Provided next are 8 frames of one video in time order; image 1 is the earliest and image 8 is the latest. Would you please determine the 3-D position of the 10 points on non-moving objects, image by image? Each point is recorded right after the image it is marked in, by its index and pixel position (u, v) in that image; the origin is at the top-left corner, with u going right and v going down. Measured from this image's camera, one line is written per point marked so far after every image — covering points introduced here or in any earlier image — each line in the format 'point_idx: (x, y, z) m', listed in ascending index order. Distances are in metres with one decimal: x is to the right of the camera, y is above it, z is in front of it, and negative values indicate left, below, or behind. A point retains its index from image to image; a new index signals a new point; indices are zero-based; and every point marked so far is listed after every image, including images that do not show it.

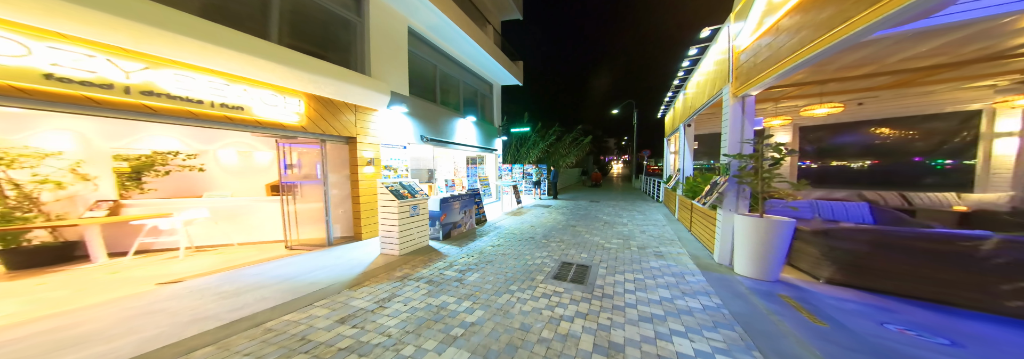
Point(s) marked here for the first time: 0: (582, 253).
0: (+1.1, -1.2, +3.8) m
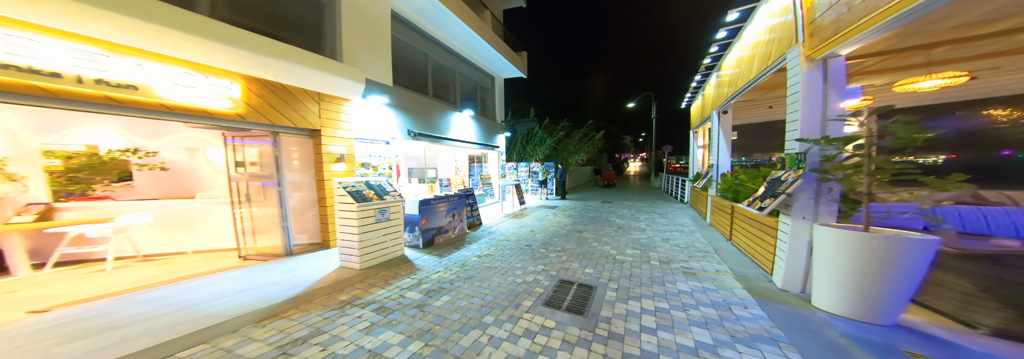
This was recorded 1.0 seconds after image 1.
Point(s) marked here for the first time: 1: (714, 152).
0: (+0.9, -1.1, +3.1) m
1: (+6.1, +0.9, +7.2) m
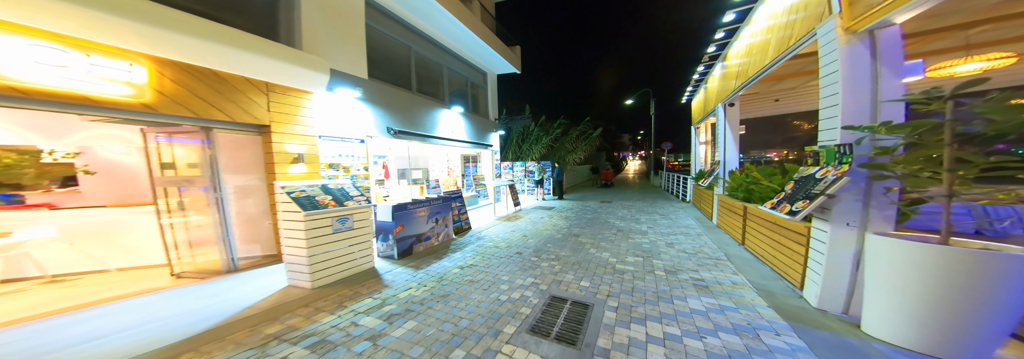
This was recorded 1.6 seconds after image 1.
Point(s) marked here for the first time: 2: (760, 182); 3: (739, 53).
0: (+0.8, -1.1, +2.7) m
1: (+5.9, +0.9, +6.8) m
2: (+4.5, -0.1, +4.3) m
3: (+5.1, +2.9, +5.3) m
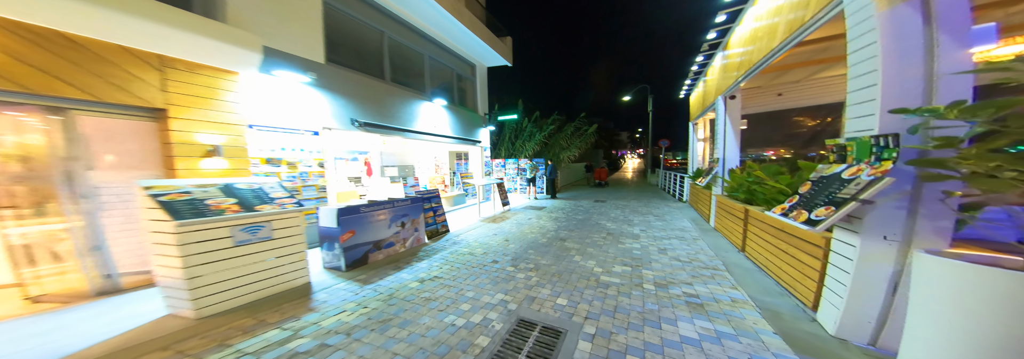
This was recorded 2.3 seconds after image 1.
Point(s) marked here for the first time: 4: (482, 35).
0: (+0.4, -1.1, +2.3) m
1: (+5.5, +1.0, +6.5) m
2: (+4.2, 0.0, +3.9) m
3: (+4.7, +2.9, +4.9) m
4: (-0.8, +4.2, +6.8) m
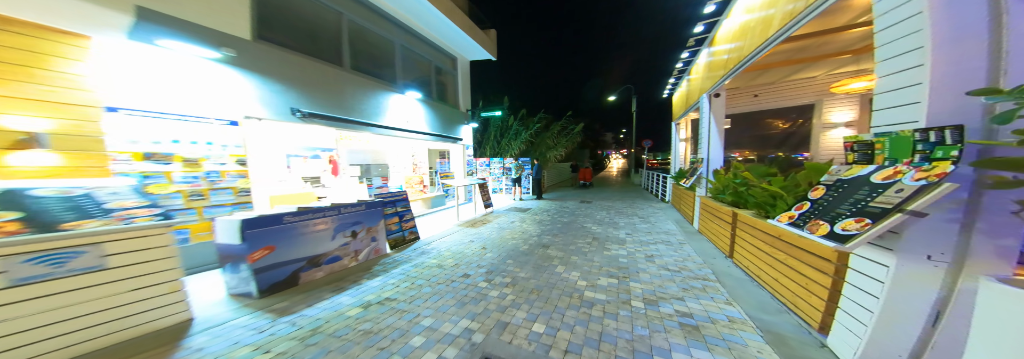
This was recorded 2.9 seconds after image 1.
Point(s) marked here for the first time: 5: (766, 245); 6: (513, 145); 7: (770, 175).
0: (+0.2, -1.2, +1.9) m
1: (+5.1, +0.9, +6.3) m
2: (+3.8, -0.1, +3.8) m
3: (+4.4, +2.9, +4.8) m
4: (-1.3, +4.1, +6.4) m
5: (+2.9, -0.8, +2.8) m
6: (+0.1, +1.6, +11.2) m
7: (+4.1, +0.1, +3.7) m
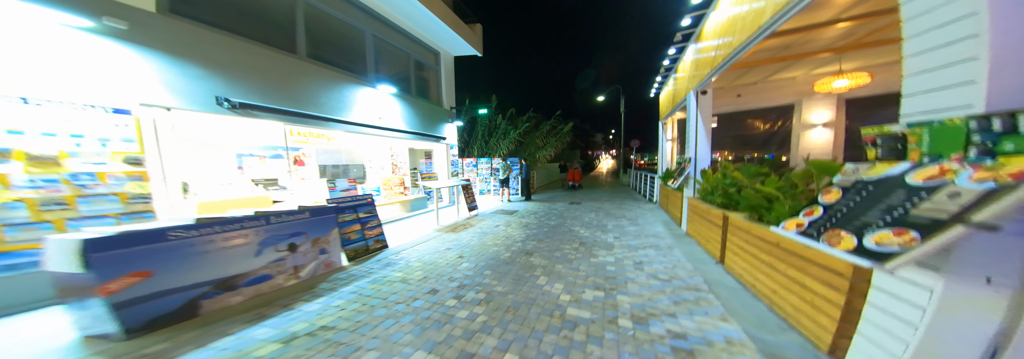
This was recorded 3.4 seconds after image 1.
0: (-0.1, -1.2, +1.6) m
1: (+4.7, +0.9, +6.2) m
2: (+3.5, -0.1, +3.6) m
3: (+4.0, +2.9, +4.6) m
4: (-1.7, +4.1, +6.0) m
5: (+2.7, -0.8, +2.5) m
6: (-0.5, +1.6, +10.8) m
7: (+3.8, +0.1, +3.6) m
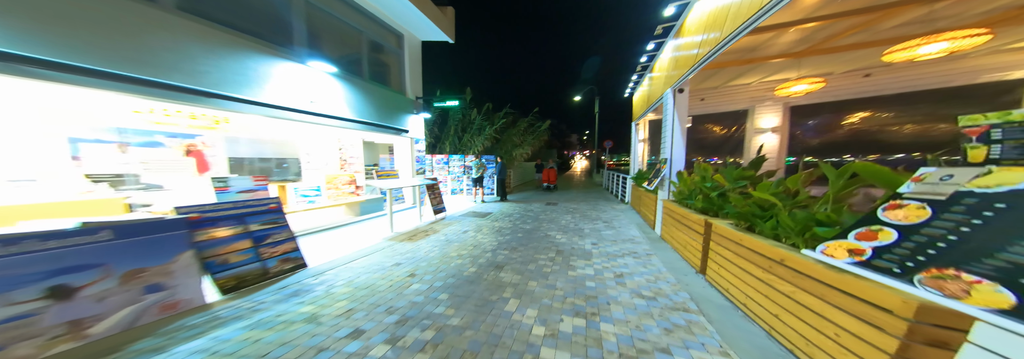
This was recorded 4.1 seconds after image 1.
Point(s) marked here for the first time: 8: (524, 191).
0: (-0.3, -1.2, +1.0) m
1: (+3.9, +0.9, +6.1) m
2: (+3.0, -0.1, +3.3) m
3: (+3.5, +2.8, +4.4) m
4: (-2.4, +4.1, +5.2) m
5: (+2.3, -0.8, +2.2) m
6: (-1.7, +1.6, +10.1) m
7: (+3.3, 0.0, +3.3) m
8: (+0.5, -0.5, +11.2) m
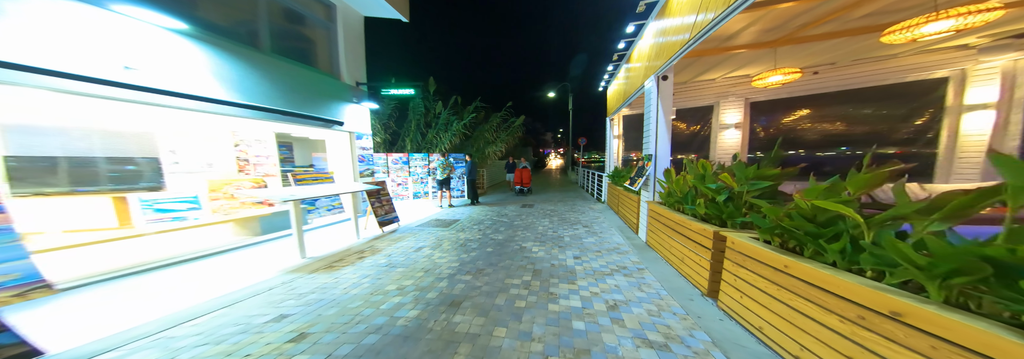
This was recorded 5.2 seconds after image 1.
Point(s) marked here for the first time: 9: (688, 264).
0: (-0.5, -1.3, 0.0) m
1: (+3.2, +0.9, +5.5) m
2: (+2.6, -0.1, +2.7) m
3: (+2.8, +2.9, +3.8) m
4: (-3.1, +4.0, +4.0) m
5: (+2.0, -0.8, +1.5) m
6: (-2.8, +1.6, +8.9) m
7: (+2.8, 0.0, +2.7) m
8: (-0.7, -0.6, +10.3) m
9: (+2.5, -1.1, +3.3) m
